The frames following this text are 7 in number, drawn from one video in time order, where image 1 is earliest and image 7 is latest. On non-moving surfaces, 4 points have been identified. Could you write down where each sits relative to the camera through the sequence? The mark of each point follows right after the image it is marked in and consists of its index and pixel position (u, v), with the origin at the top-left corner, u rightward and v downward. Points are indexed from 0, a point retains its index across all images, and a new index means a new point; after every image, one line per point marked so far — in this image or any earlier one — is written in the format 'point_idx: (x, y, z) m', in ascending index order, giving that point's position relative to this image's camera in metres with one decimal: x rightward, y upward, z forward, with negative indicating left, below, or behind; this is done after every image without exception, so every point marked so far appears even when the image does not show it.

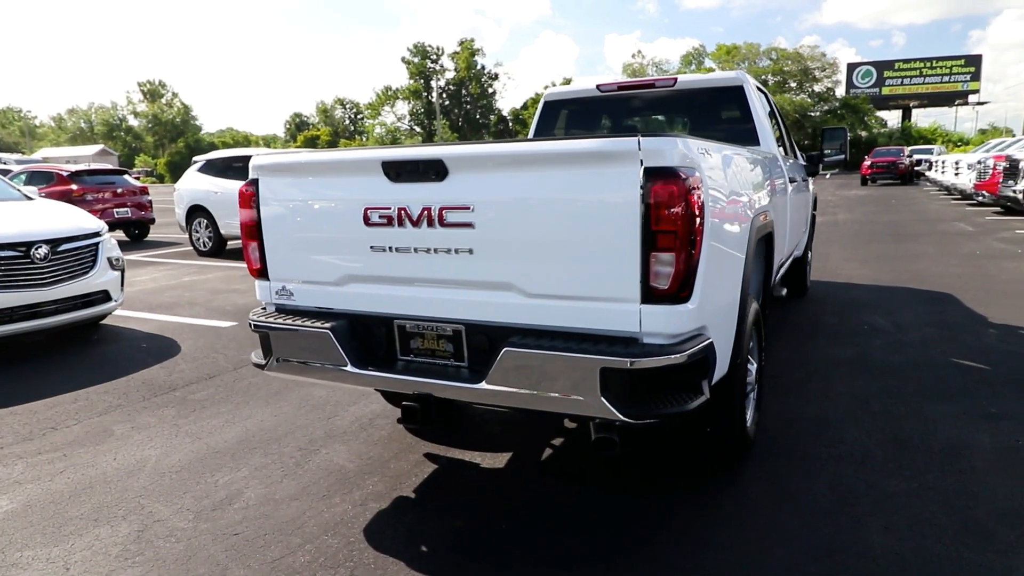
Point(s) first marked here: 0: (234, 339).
0: (-2.8, -0.5, +6.7) m
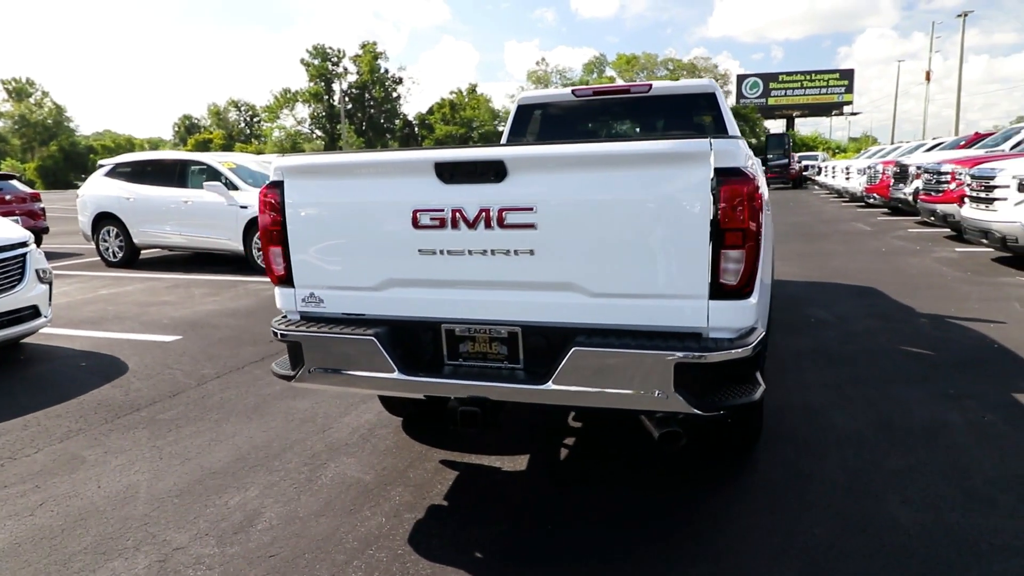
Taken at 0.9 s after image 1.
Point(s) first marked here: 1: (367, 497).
0: (-3.1, -0.6, +6.3) m
1: (-0.7, -1.1, +3.4) m
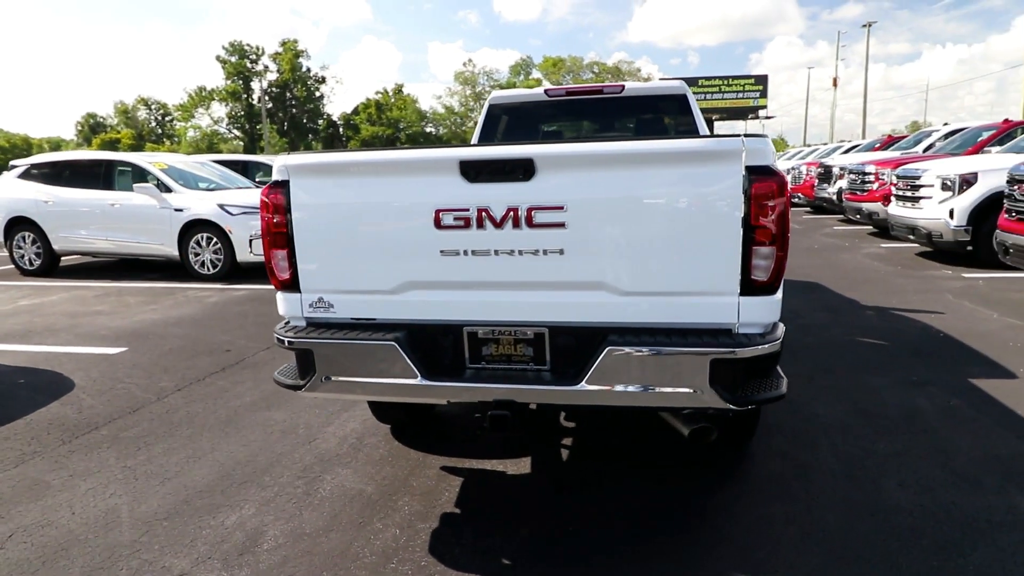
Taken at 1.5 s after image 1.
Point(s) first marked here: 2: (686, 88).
0: (-3.3, -0.7, +5.9) m
1: (-0.7, -1.1, +3.3) m
2: (+1.4, +1.6, +5.4) m
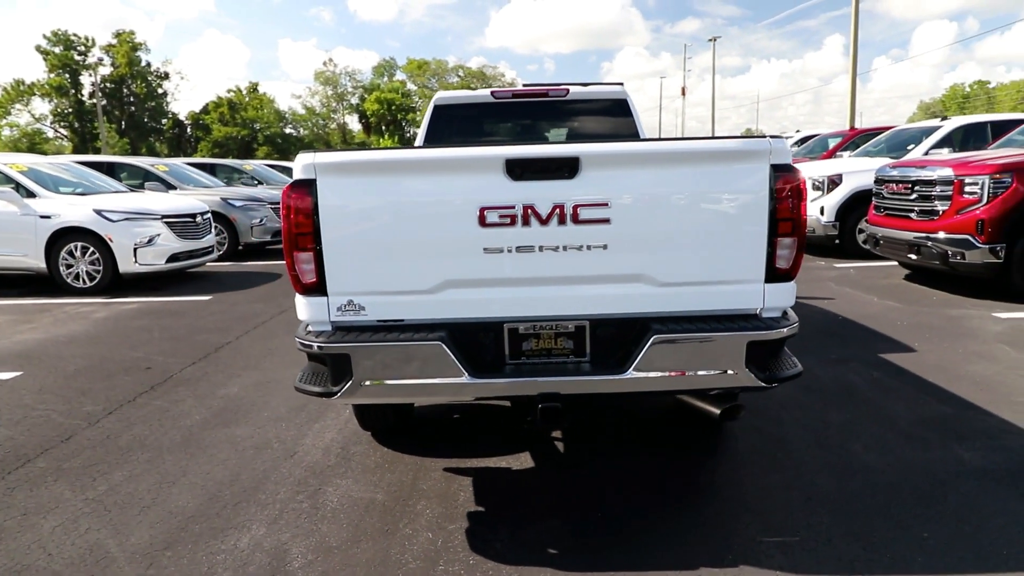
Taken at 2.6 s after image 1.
0: (-3.7, -0.8, +5.3) m
1: (-0.6, -1.1, +3.2) m
2: (+1.0, +1.7, +5.7) m
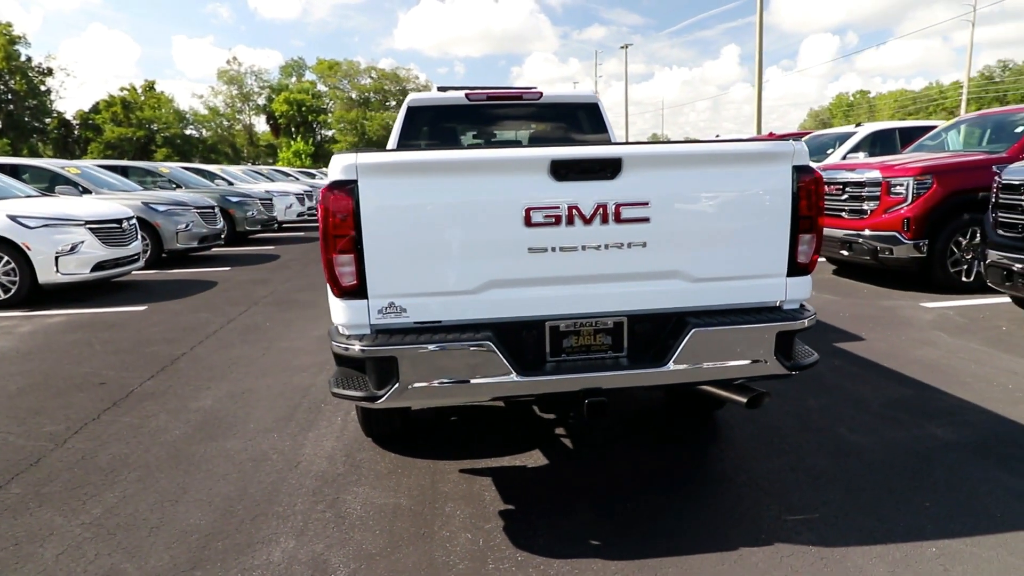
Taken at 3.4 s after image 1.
0: (-3.8, -0.9, +4.8) m
1: (-0.4, -1.1, +3.2) m
2: (+0.7, +1.7, +5.9) m
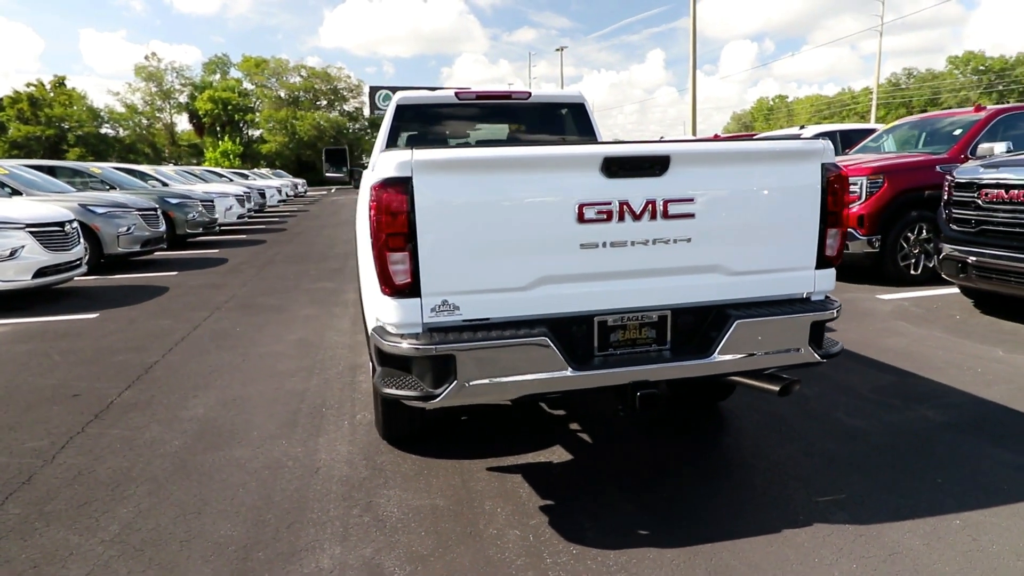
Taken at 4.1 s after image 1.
0: (-3.7, -0.9, +4.5) m
1: (-0.2, -1.1, +3.2) m
2: (+0.6, +1.7, +5.9) m
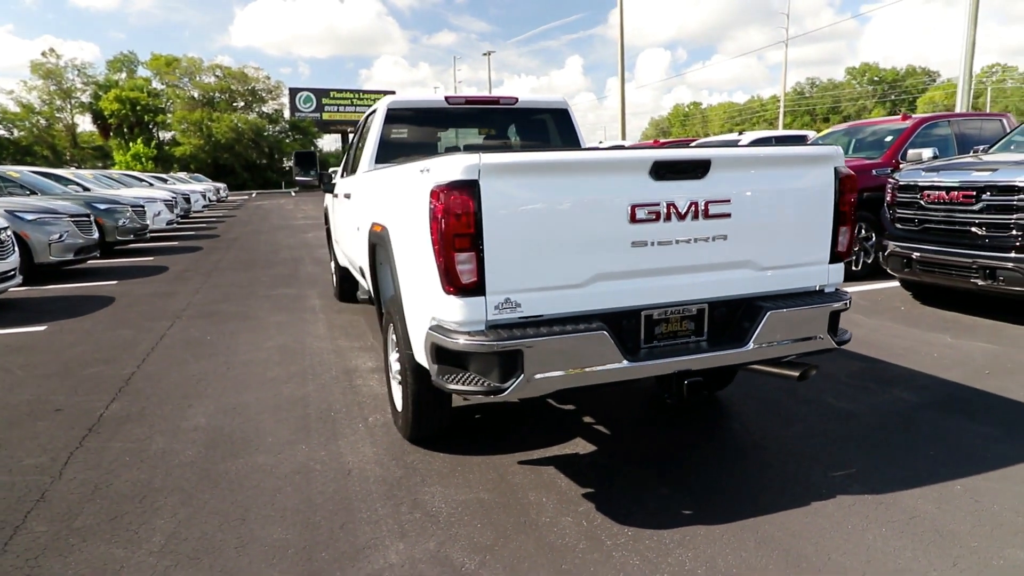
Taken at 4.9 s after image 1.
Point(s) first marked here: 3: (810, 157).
0: (-3.6, -1.0, +4.2) m
1: (0.0, -1.1, +3.3) m
2: (+0.5, +1.7, +6.1) m
3: (+1.4, +0.6, +3.3) m
